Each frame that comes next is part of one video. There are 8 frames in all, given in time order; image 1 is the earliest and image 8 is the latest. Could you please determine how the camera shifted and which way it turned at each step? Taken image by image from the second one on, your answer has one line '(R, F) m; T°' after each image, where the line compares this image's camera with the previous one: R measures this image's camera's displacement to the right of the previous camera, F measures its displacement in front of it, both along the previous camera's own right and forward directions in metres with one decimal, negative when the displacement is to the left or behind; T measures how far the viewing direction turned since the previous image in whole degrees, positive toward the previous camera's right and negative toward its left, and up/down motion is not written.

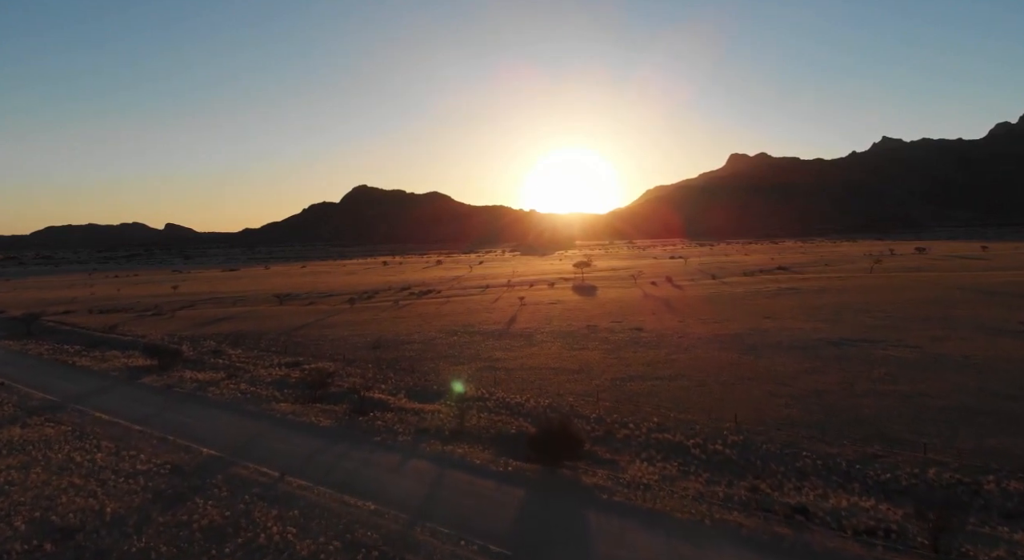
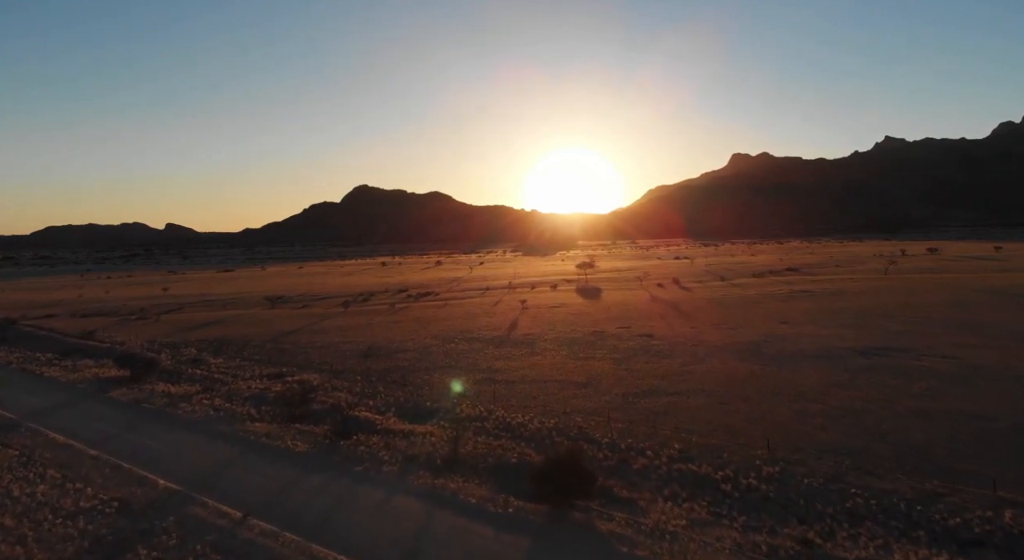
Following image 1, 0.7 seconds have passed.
(0.0, +1.6) m; 0°
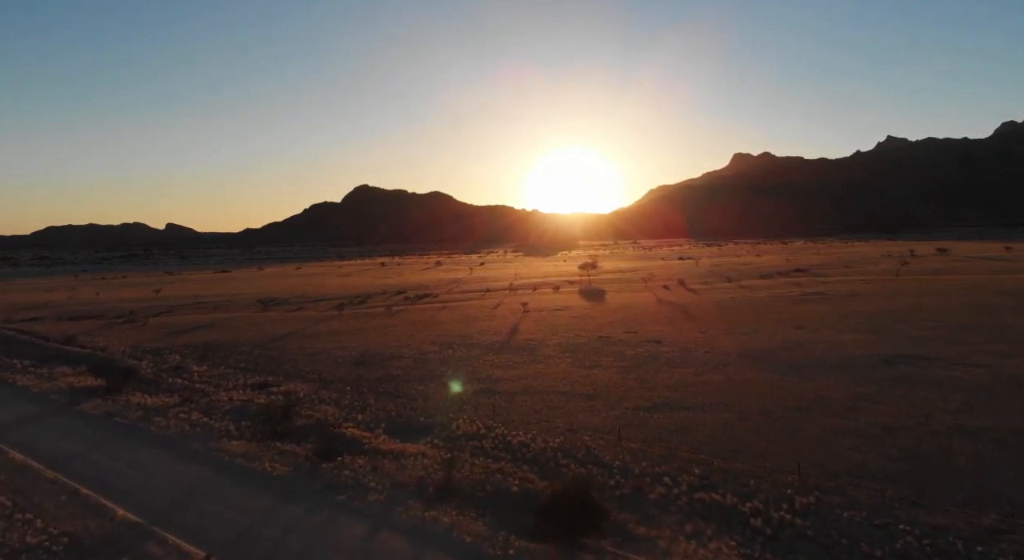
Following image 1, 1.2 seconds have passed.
(0.0, +1.2) m; 0°
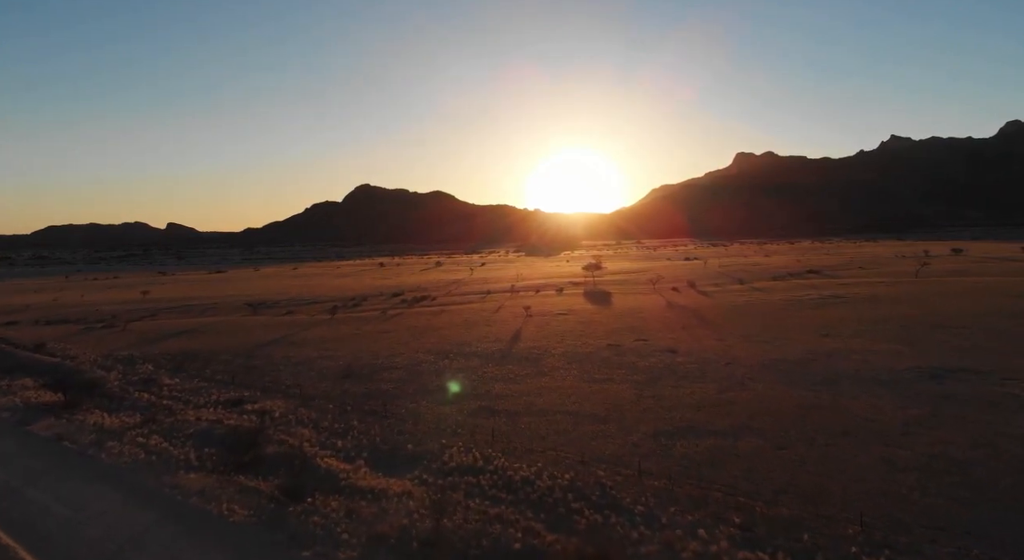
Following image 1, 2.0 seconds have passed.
(0.0, +1.8) m; 0°
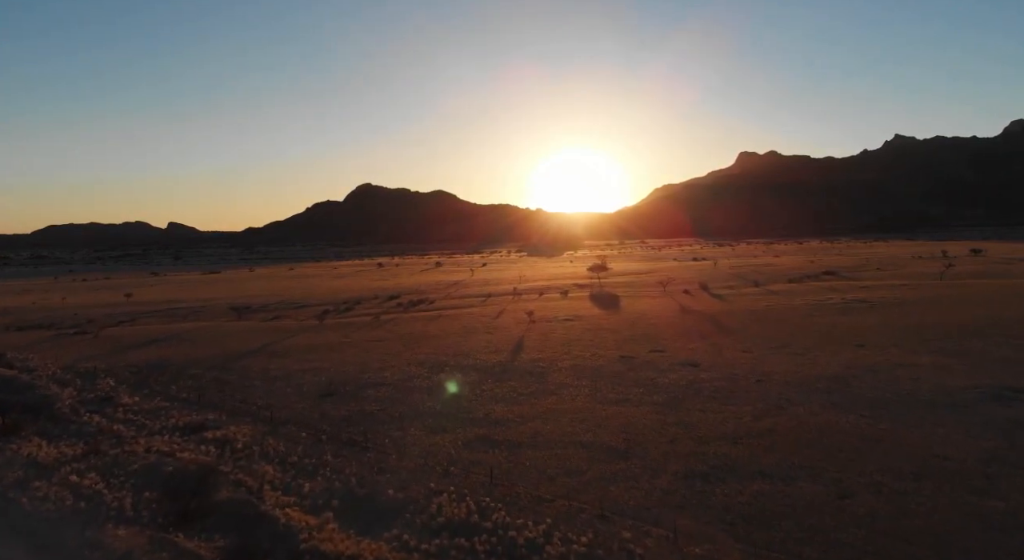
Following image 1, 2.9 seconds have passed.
(0.0, +2.2) m; 0°
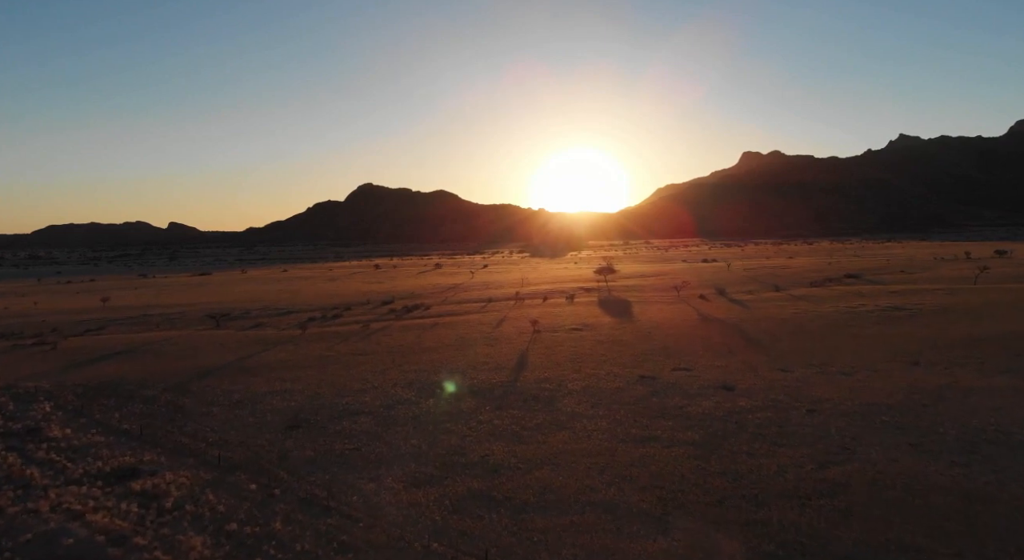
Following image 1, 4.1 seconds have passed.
(0.0, +2.7) m; 0°
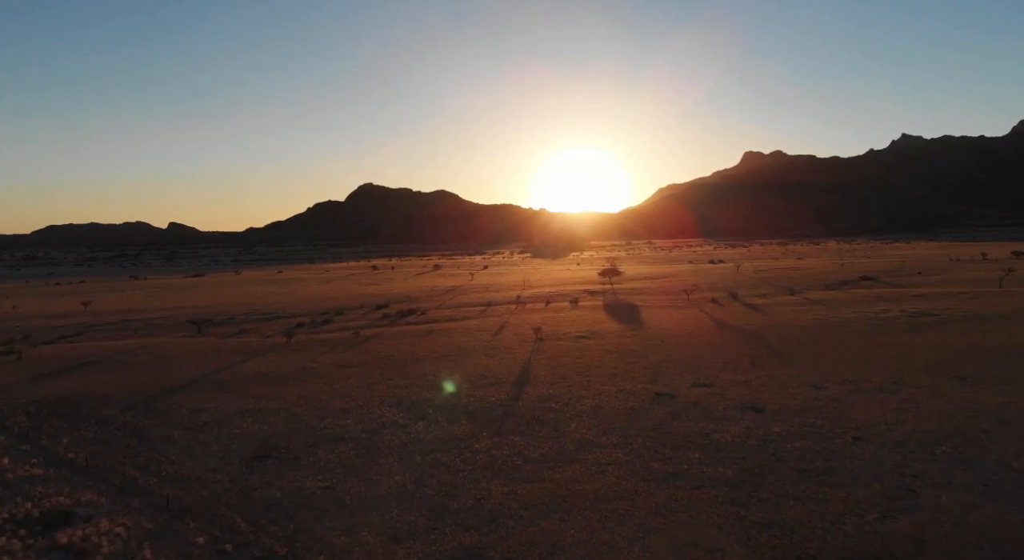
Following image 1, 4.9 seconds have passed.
(0.0, +1.8) m; 0°
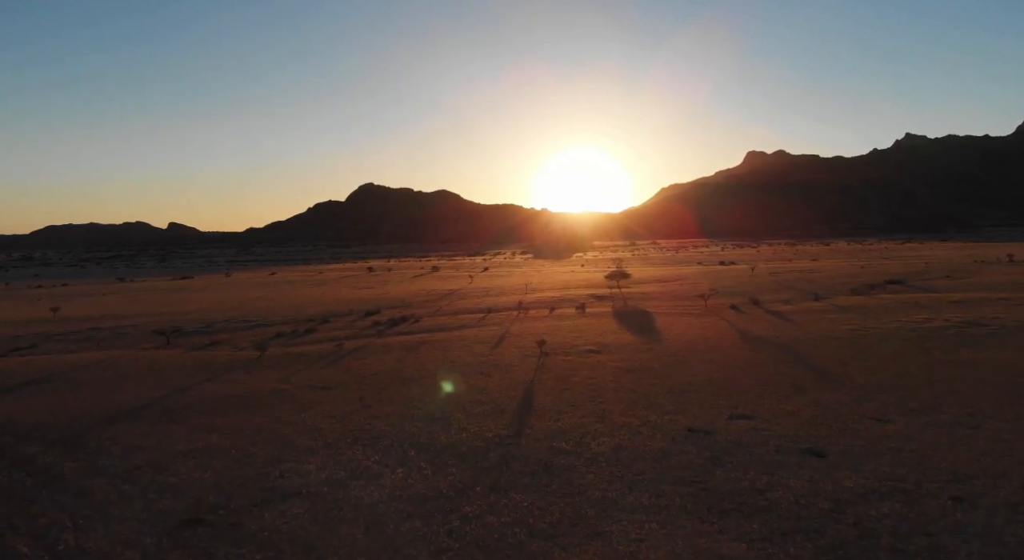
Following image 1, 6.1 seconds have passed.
(0.0, +2.7) m; 0°
